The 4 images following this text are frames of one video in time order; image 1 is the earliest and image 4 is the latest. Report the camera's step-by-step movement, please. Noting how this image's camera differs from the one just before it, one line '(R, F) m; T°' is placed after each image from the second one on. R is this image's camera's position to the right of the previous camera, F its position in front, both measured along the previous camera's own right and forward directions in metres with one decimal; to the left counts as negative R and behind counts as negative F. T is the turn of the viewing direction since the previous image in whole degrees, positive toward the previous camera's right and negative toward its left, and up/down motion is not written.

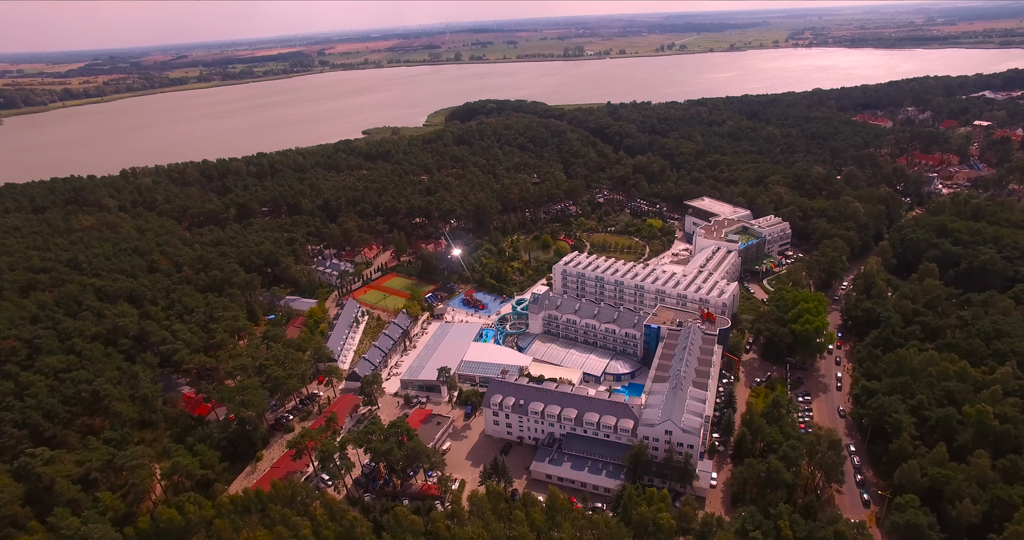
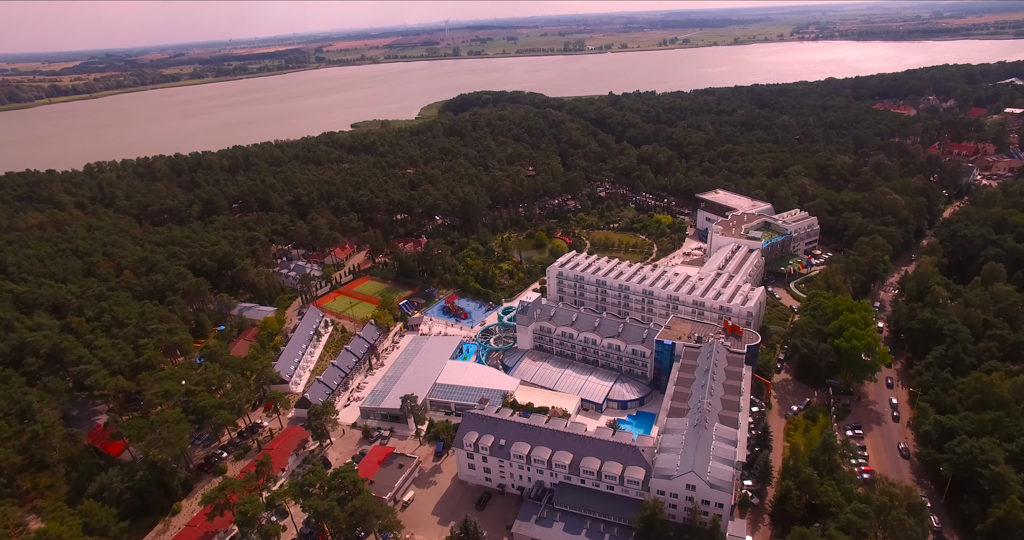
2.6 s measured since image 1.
(+1.2, +8.4) m; 0°
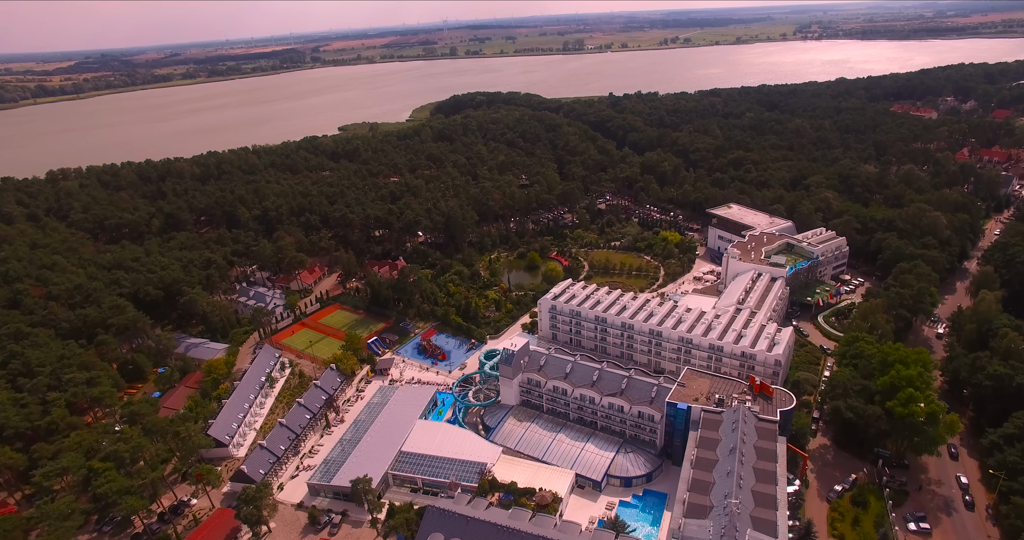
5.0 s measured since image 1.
(+1.0, +7.2) m; 0°
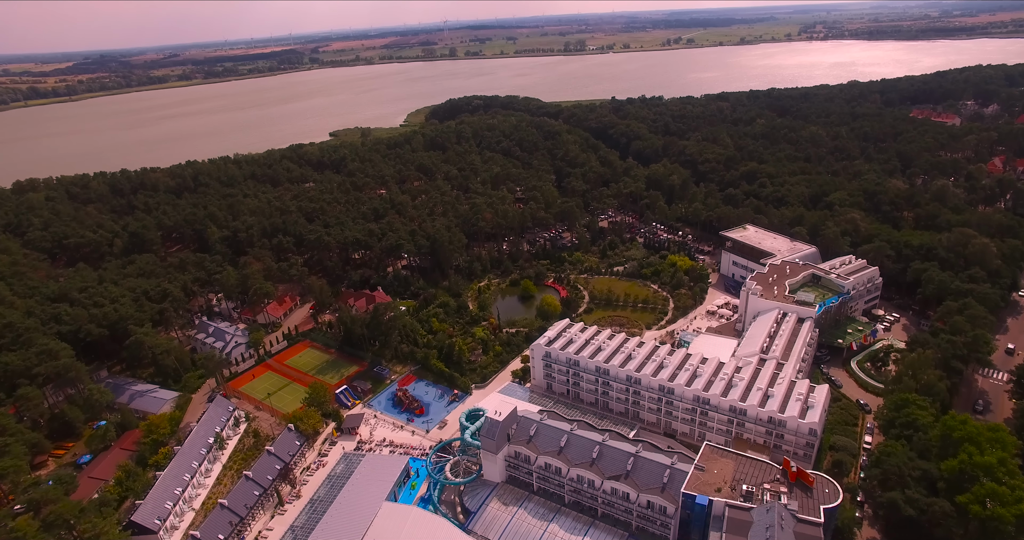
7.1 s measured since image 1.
(+0.9, +6.0) m; 0°
